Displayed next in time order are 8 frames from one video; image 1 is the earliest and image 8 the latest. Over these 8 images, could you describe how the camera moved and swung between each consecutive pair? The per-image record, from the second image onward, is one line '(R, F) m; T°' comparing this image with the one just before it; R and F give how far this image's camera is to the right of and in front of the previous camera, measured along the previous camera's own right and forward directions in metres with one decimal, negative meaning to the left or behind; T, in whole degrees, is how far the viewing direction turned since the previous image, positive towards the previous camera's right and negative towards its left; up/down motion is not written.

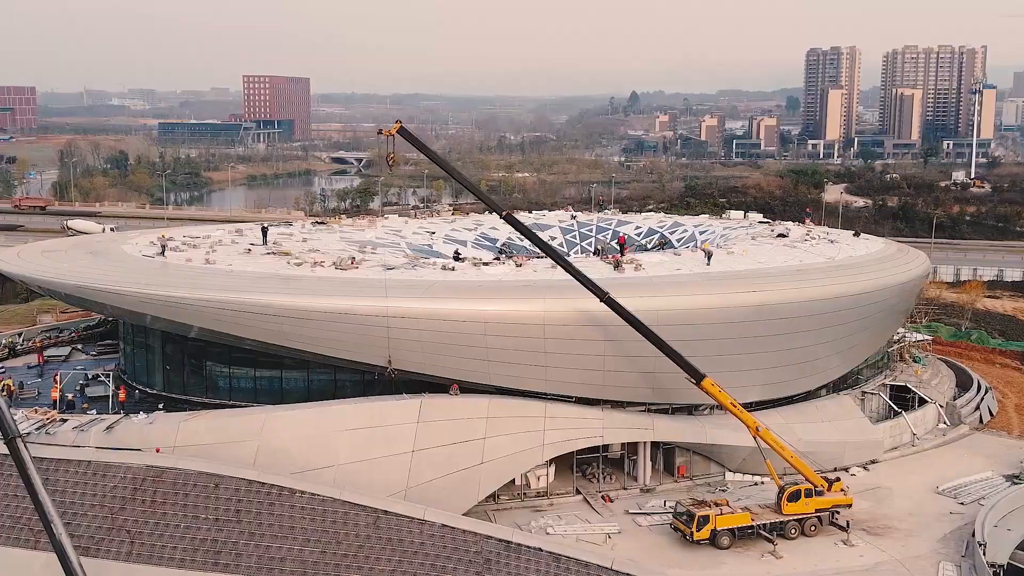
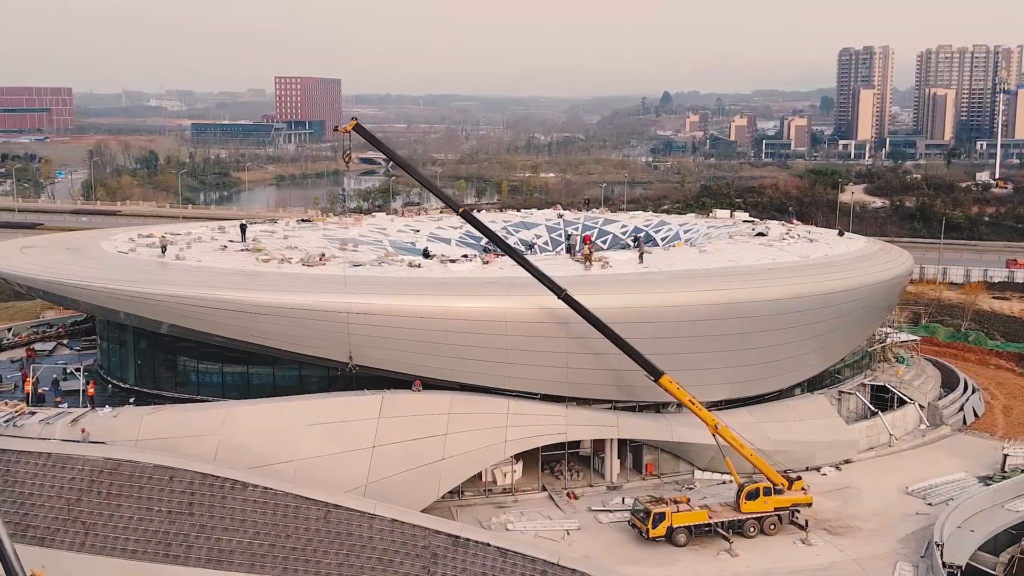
(+1.0, 0.0) m; -2°
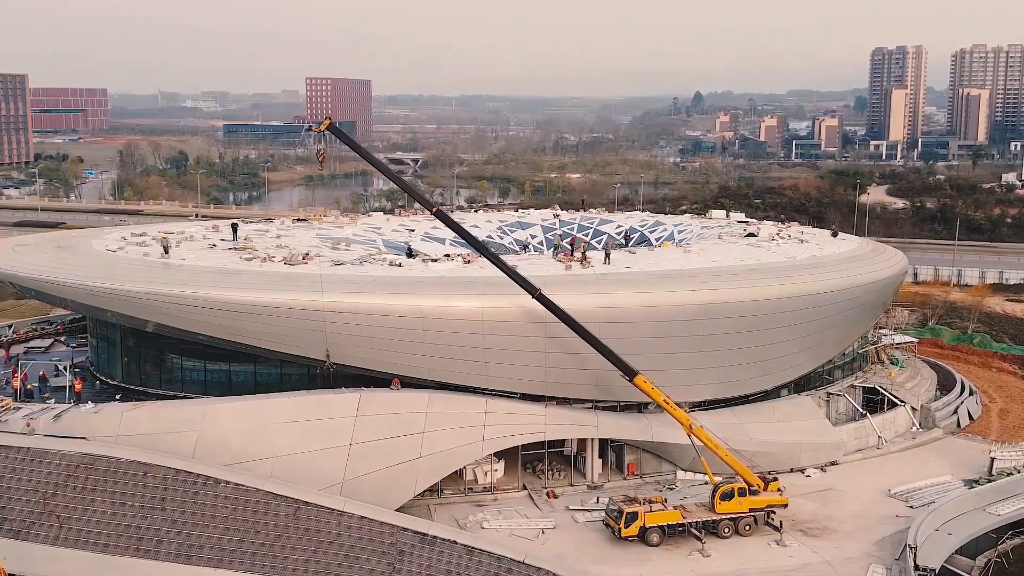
(+0.7, 0.0) m; -2°
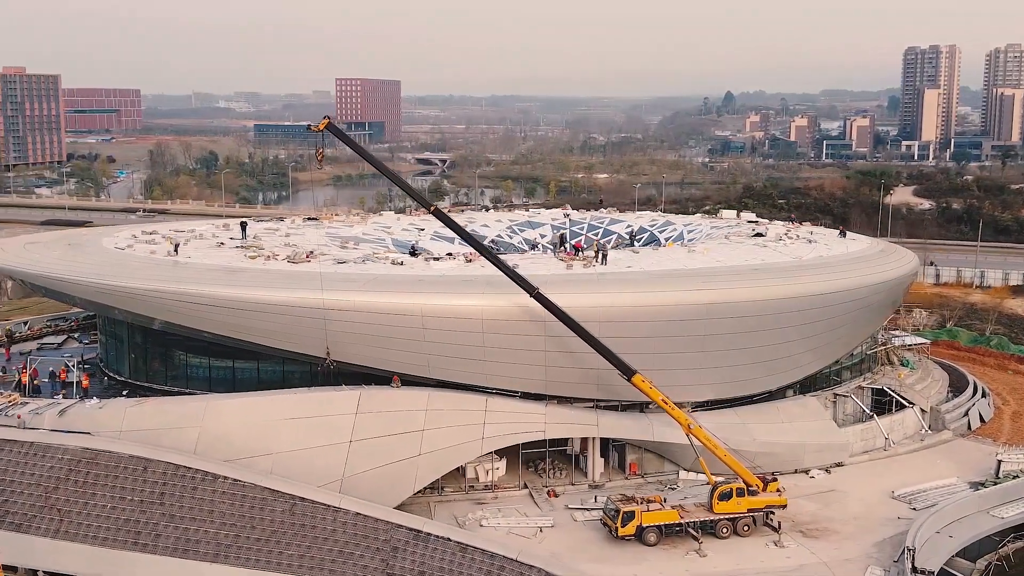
(+0.4, 0.0) m; -2°
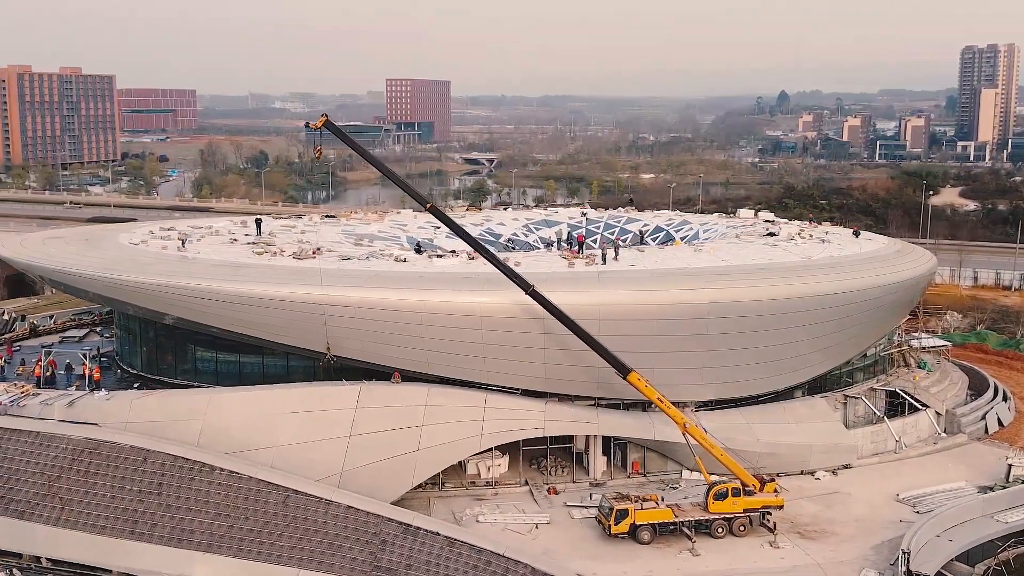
(+0.7, -0.1) m; -3°
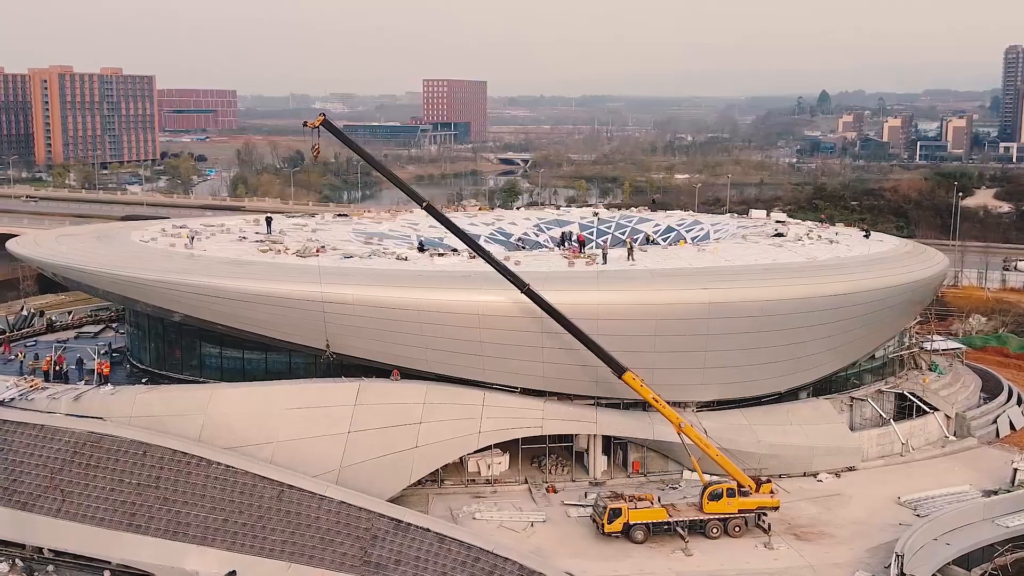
(+0.5, -0.1) m; -2°
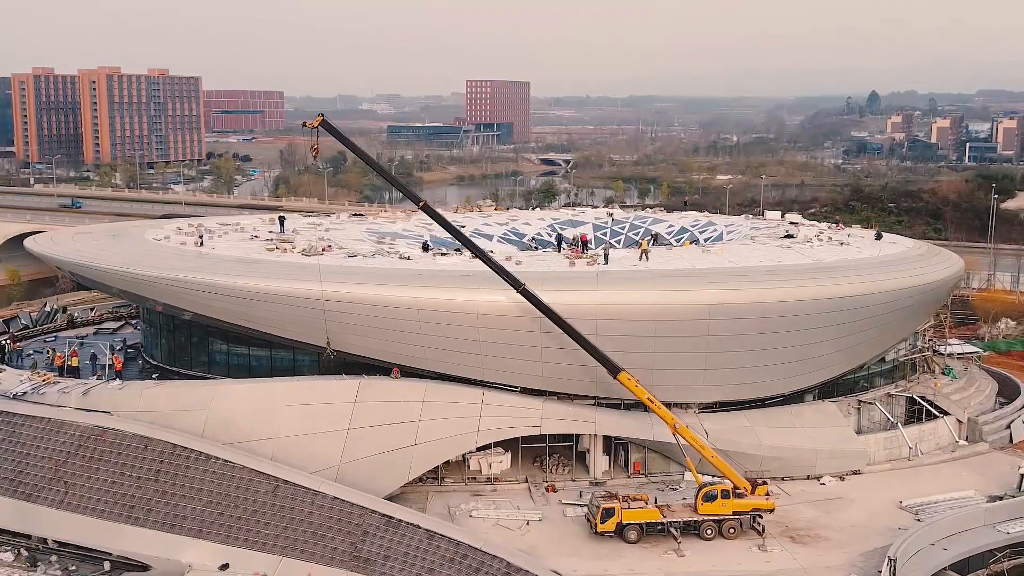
(+0.6, -0.1) m; -2°
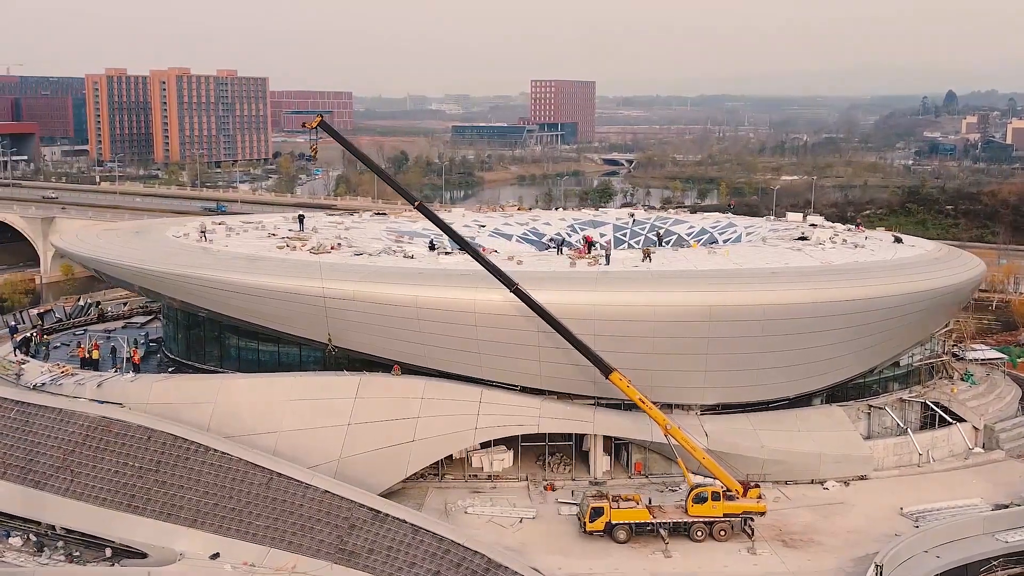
(+1.0, -0.1) m; -3°
